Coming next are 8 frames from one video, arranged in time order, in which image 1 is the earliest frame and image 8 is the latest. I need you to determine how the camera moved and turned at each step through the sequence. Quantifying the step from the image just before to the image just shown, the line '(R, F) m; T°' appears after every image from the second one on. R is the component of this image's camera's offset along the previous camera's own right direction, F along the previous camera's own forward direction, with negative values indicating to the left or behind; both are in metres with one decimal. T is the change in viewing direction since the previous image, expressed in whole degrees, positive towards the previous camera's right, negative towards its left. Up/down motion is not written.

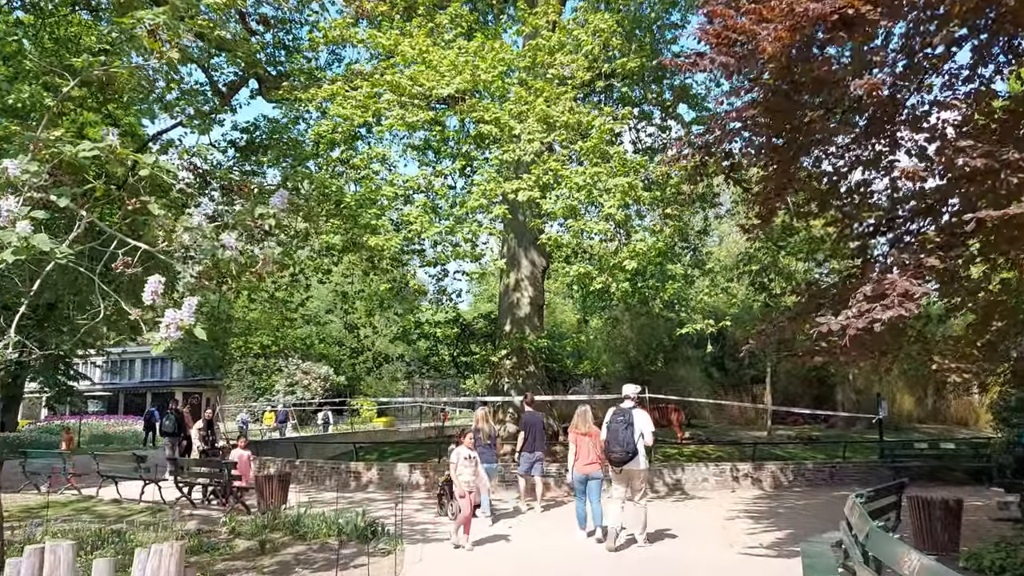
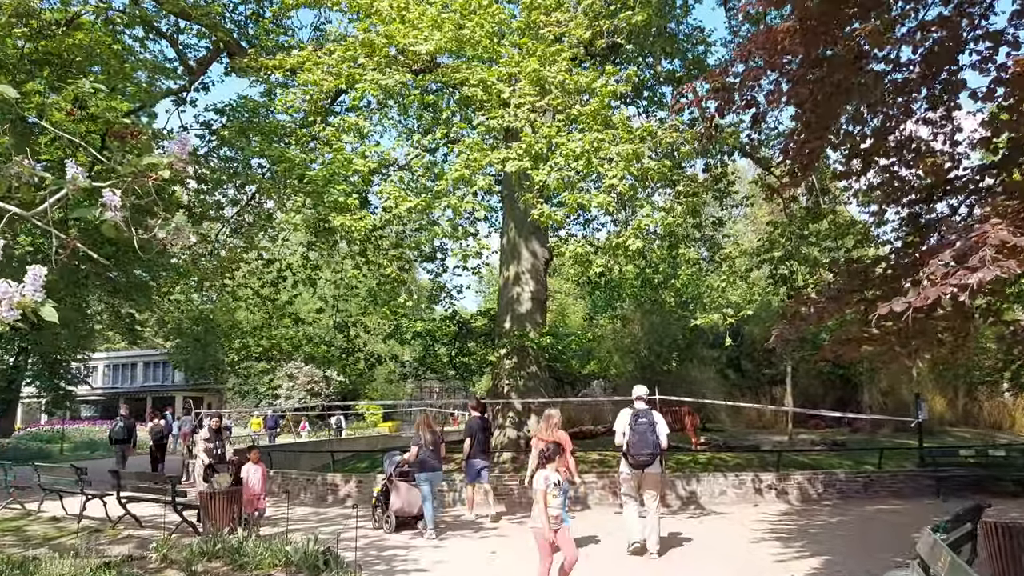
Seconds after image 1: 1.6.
(+0.3, +1.4) m; -1°
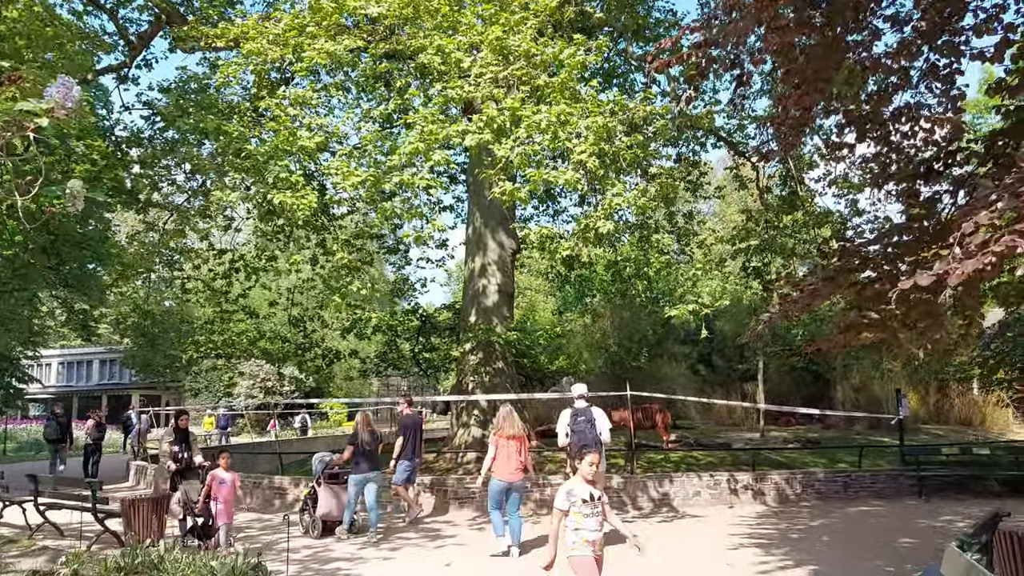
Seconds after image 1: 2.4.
(+0.1, +0.7) m; +2°
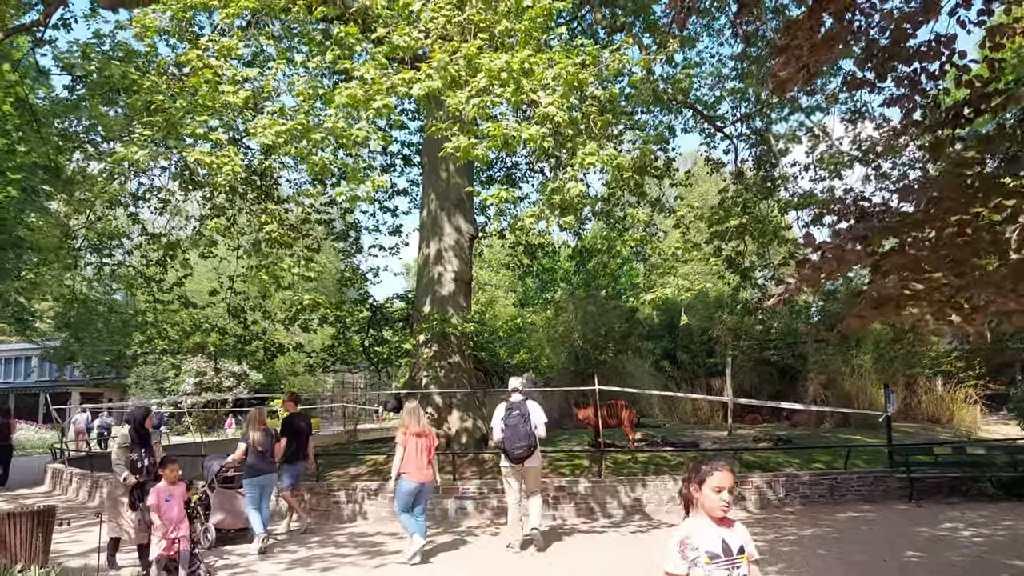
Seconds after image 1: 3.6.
(0.0, +1.1) m; +3°
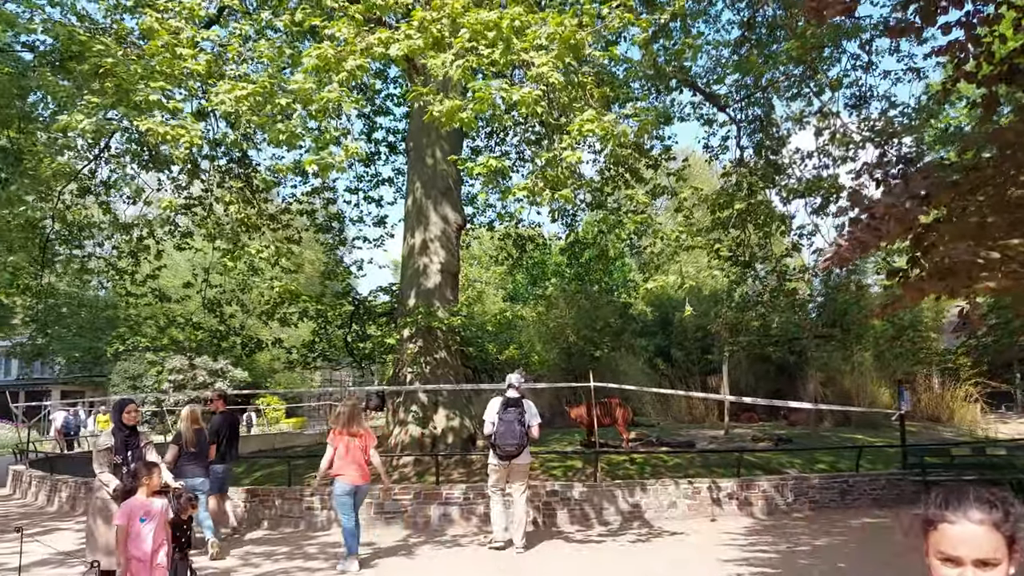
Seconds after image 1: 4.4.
(0.0, +0.7) m; +1°
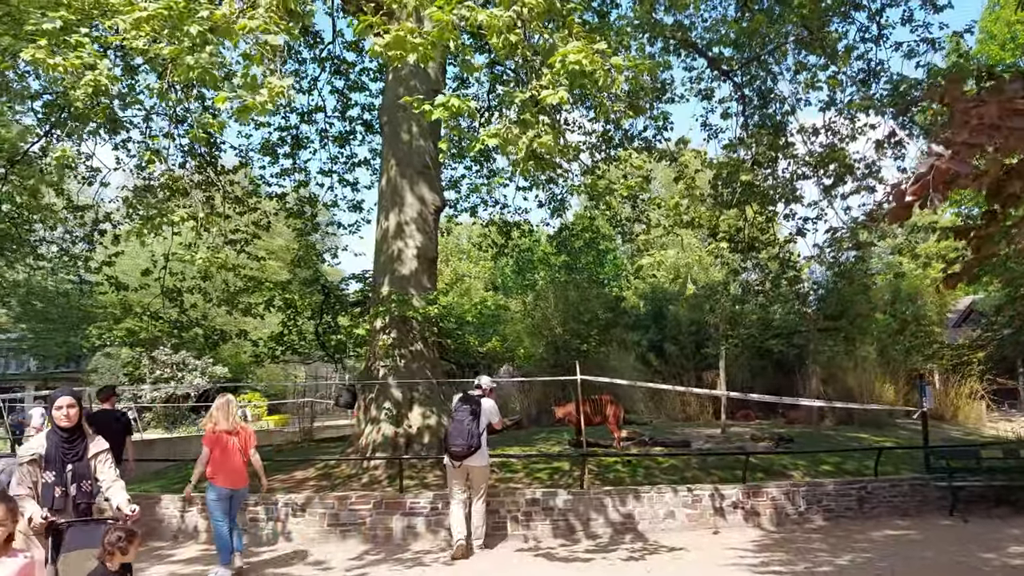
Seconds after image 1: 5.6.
(+0.1, +1.1) m; +1°
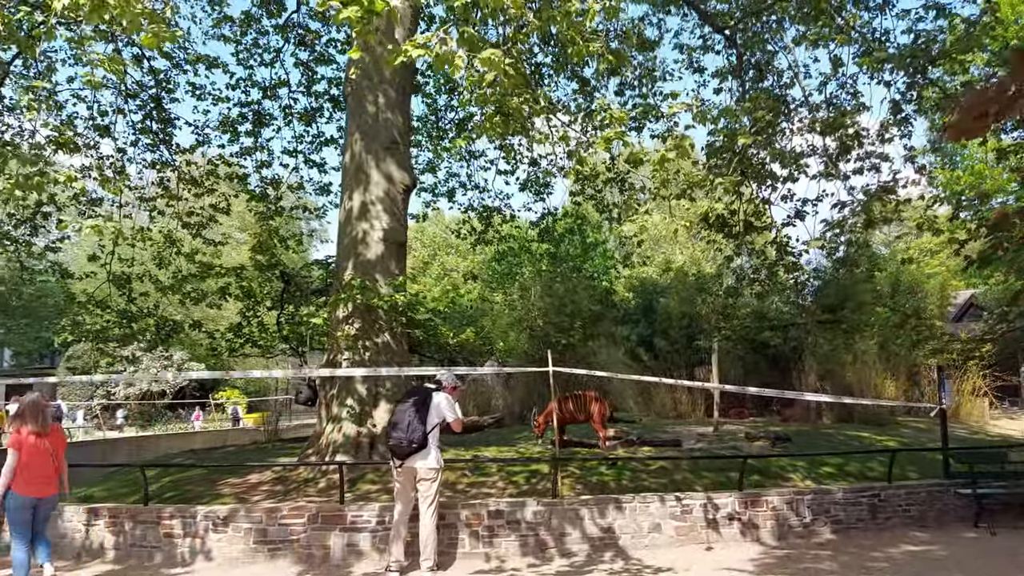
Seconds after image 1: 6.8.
(+0.2, +1.1) m; +1°
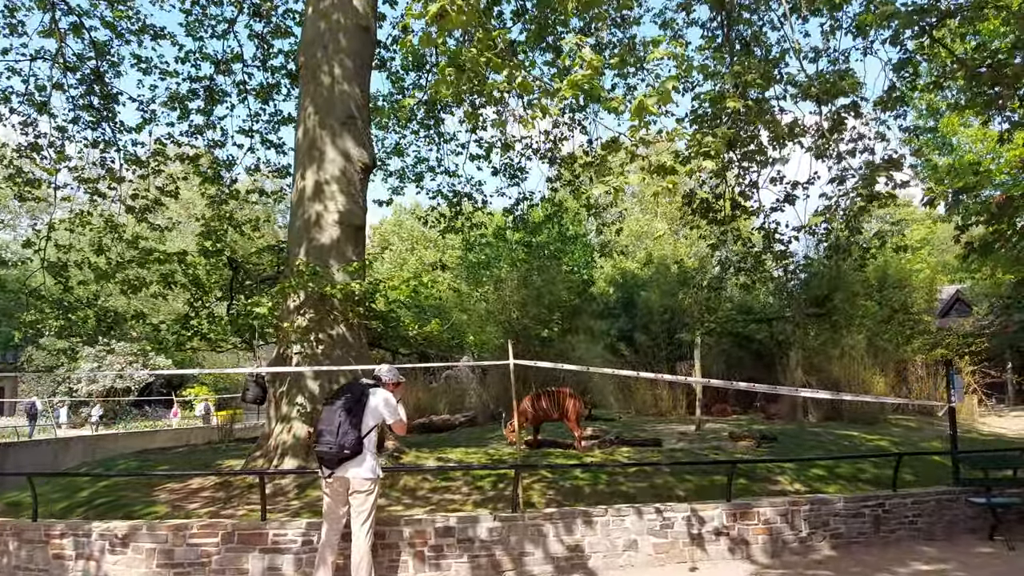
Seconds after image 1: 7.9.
(+0.2, +0.9) m; +1°
